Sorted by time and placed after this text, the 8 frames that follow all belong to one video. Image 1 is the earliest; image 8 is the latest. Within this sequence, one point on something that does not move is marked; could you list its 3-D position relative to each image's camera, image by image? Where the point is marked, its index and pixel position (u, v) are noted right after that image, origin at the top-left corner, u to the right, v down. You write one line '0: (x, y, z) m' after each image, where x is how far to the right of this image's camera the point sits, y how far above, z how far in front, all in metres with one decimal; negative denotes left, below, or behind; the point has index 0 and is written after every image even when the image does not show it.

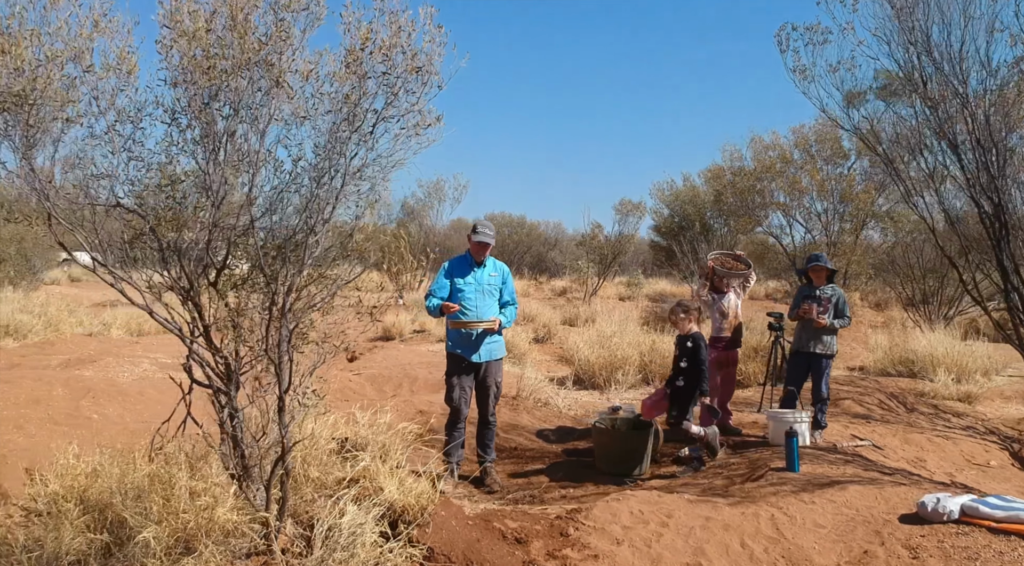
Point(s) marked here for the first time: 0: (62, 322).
0: (-4.3, -0.4, +8.3) m
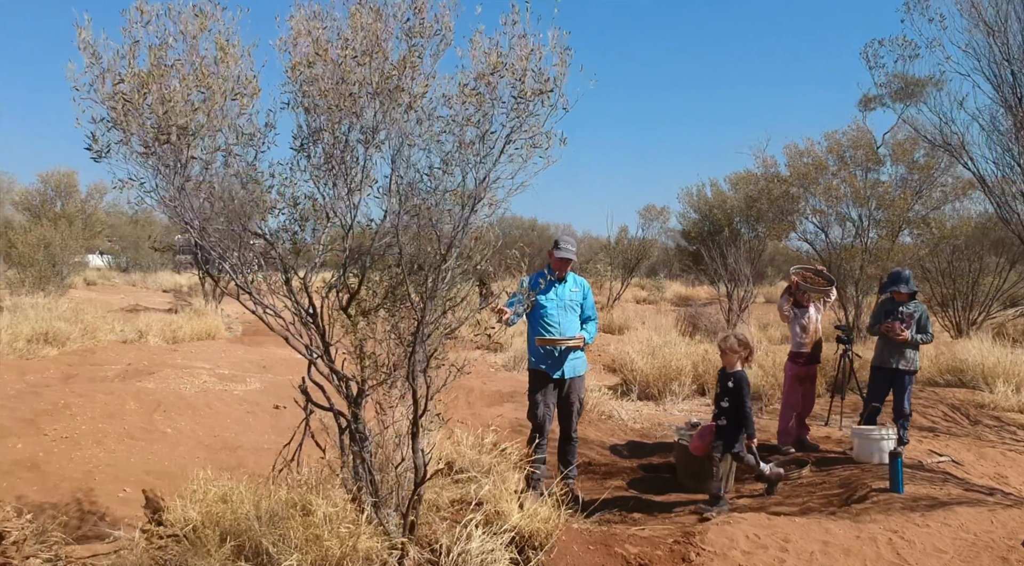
0: (-4.0, -0.4, +8.4) m
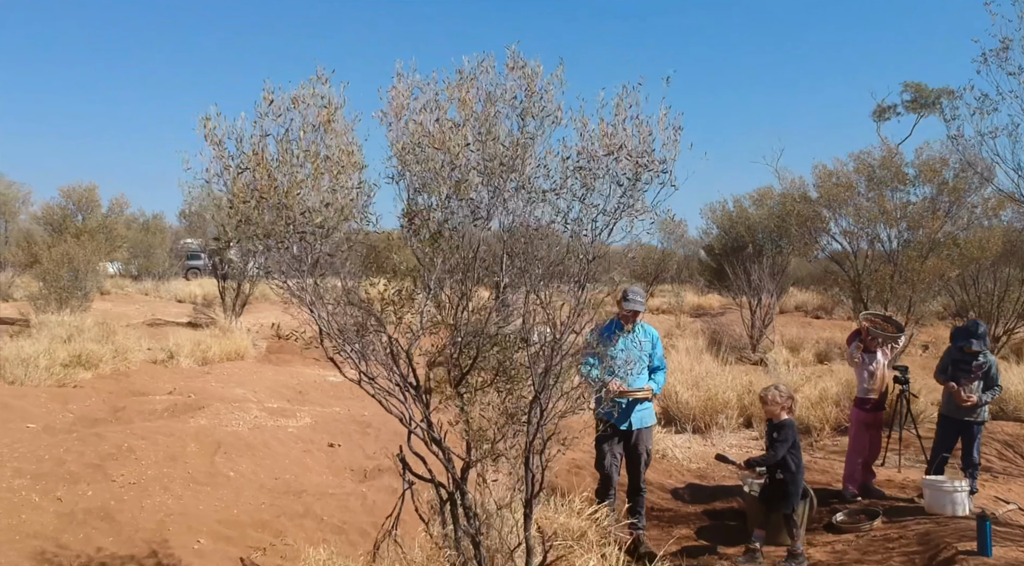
0: (-3.7, -0.6, +8.4) m
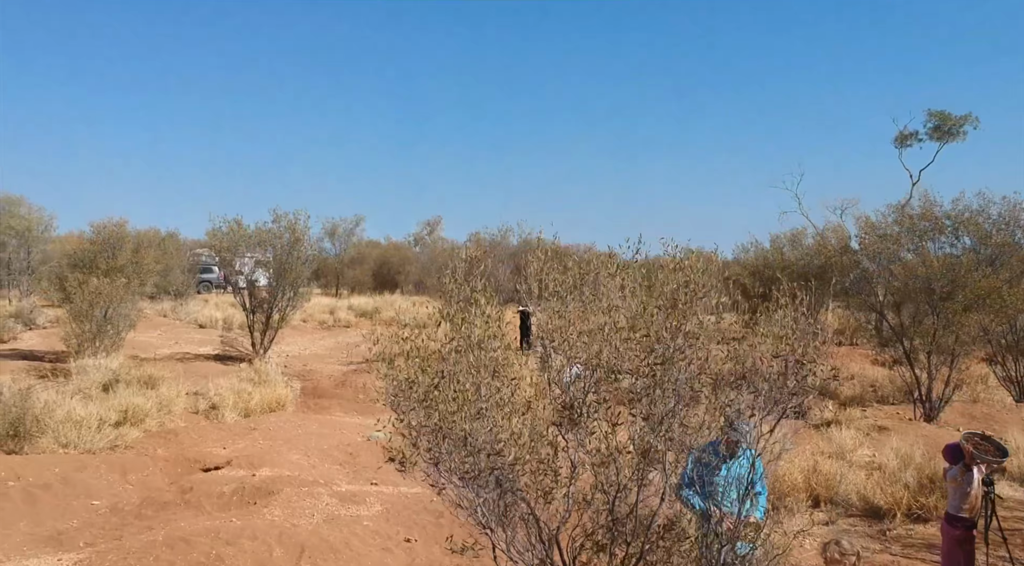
0: (-3.3, -1.1, +8.4) m
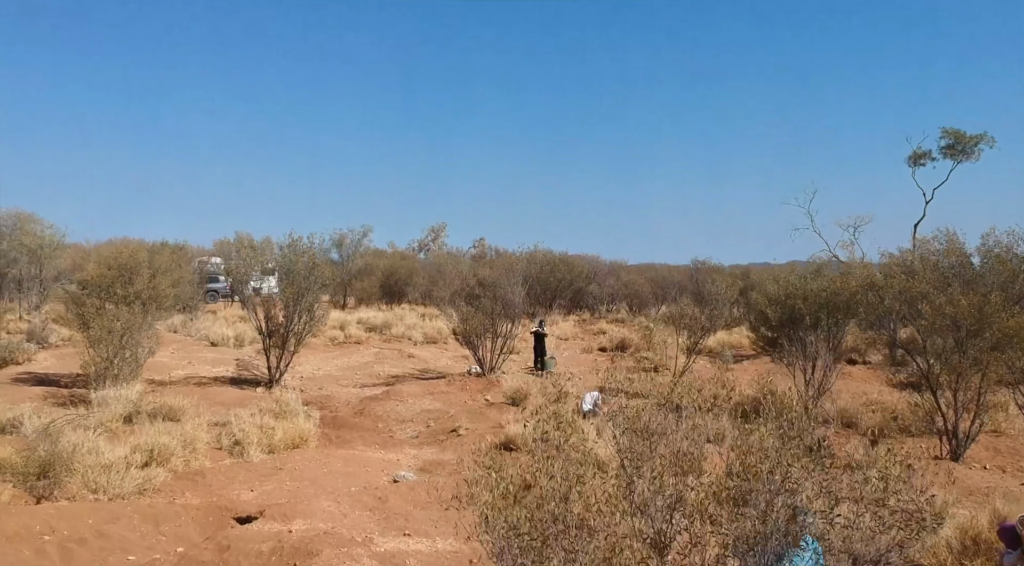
0: (-3.0, -1.5, +8.4) m
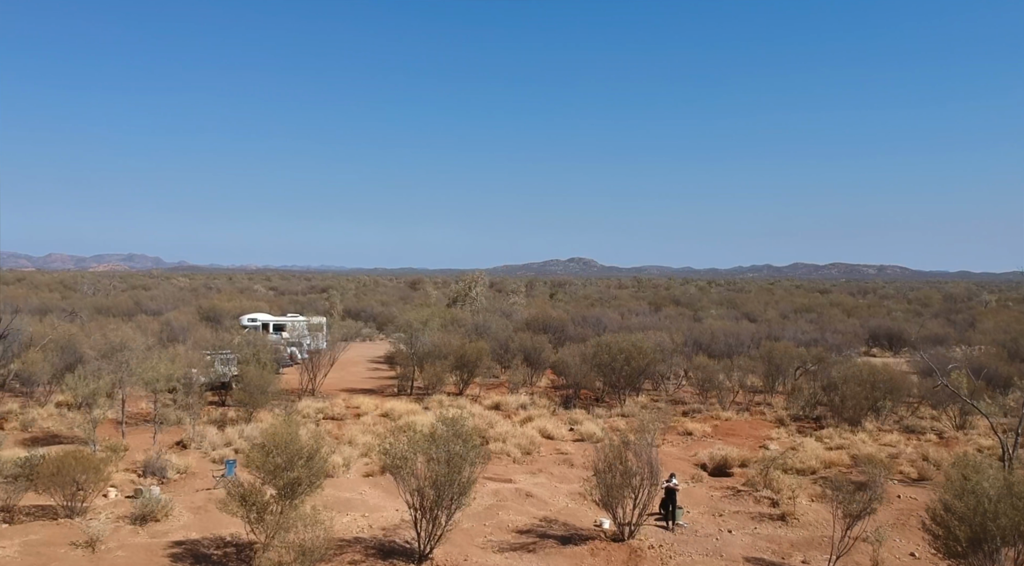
0: (-0.8, -4.1, +8.4) m
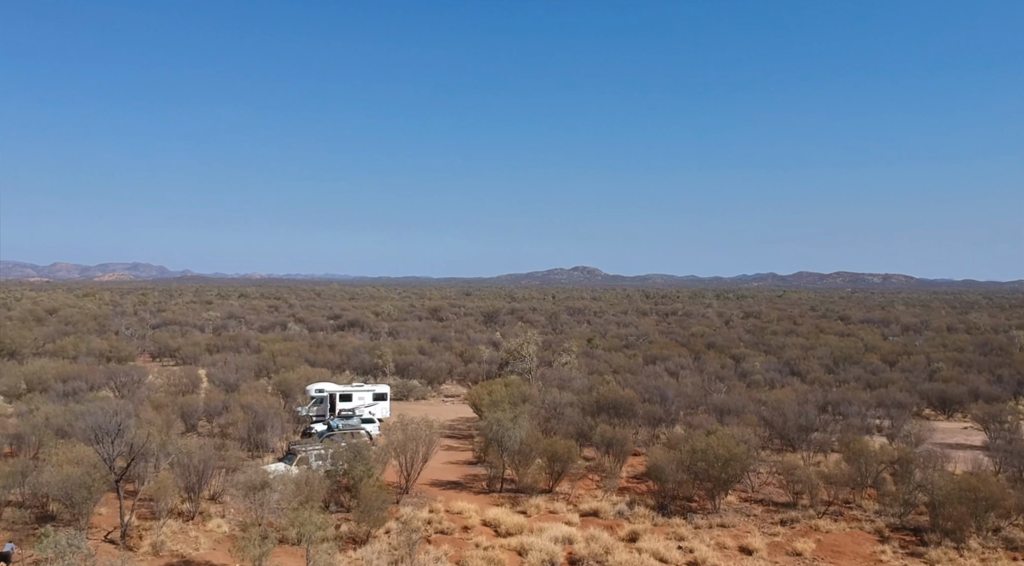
0: (+2.2, -7.3, +8.9) m
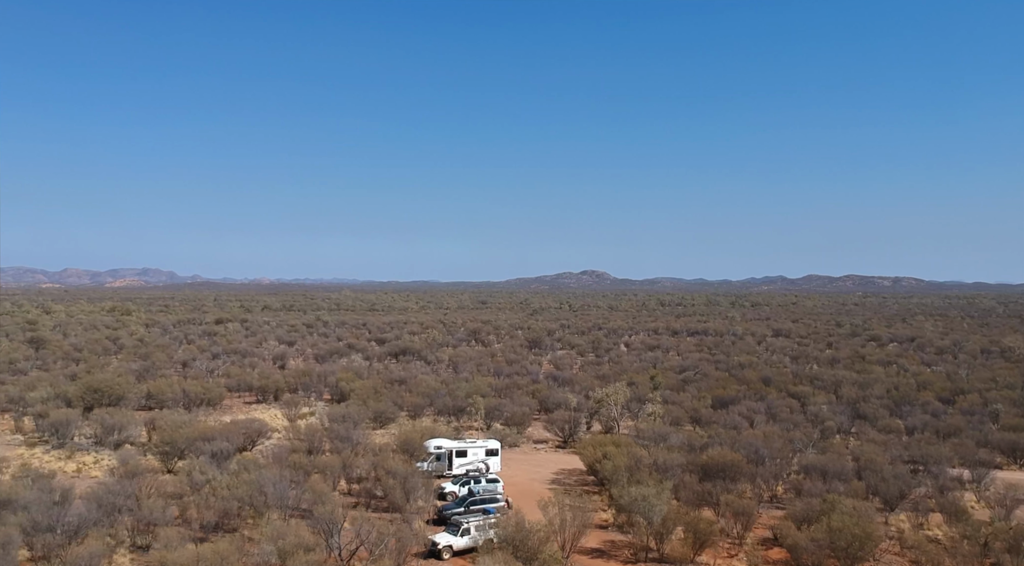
0: (+7.7, -10.7, +12.1) m
